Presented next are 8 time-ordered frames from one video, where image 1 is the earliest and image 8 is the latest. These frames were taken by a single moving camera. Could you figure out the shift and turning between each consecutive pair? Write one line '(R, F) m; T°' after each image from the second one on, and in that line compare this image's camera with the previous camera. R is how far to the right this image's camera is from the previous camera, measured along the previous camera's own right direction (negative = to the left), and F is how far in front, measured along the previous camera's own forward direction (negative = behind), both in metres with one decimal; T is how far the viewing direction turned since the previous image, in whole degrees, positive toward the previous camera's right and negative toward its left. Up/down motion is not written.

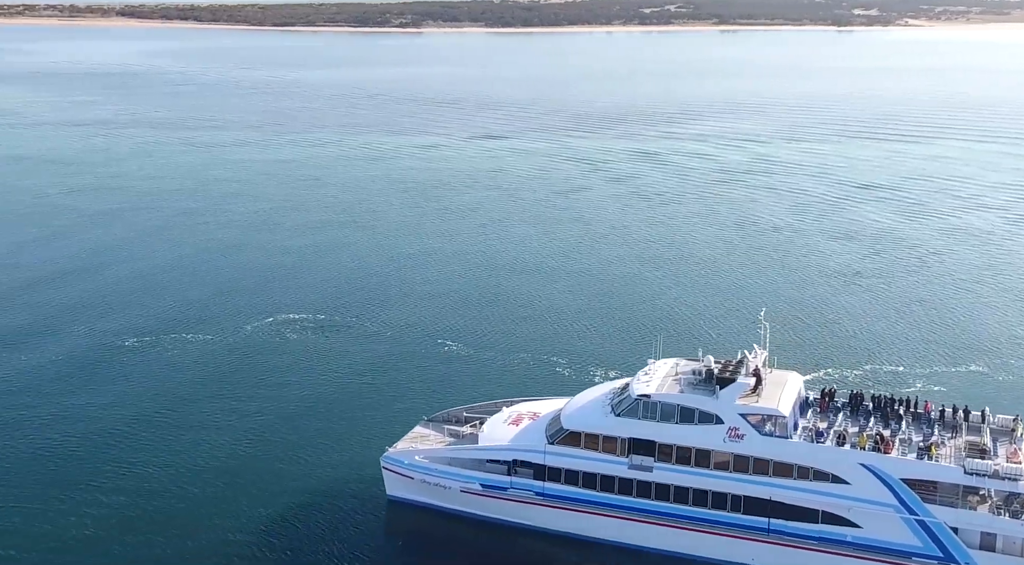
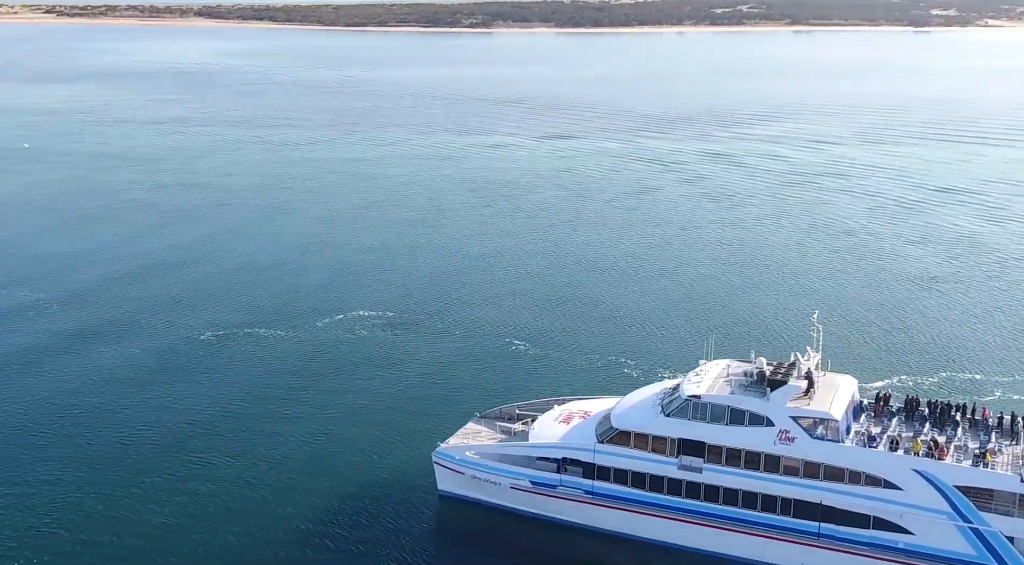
(+0.2, -0.1) m; -4°
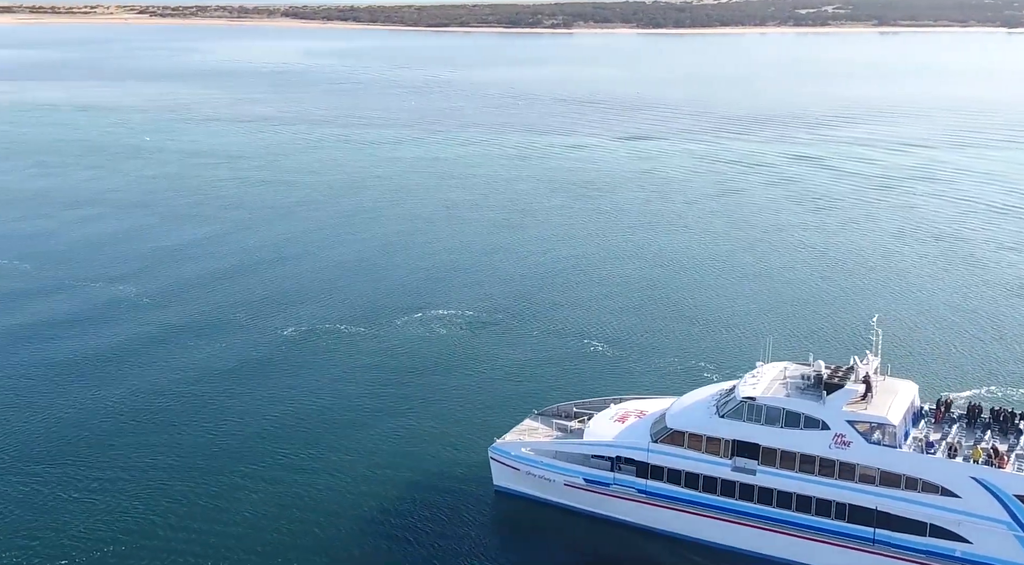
(+0.2, -0.2) m; -4°
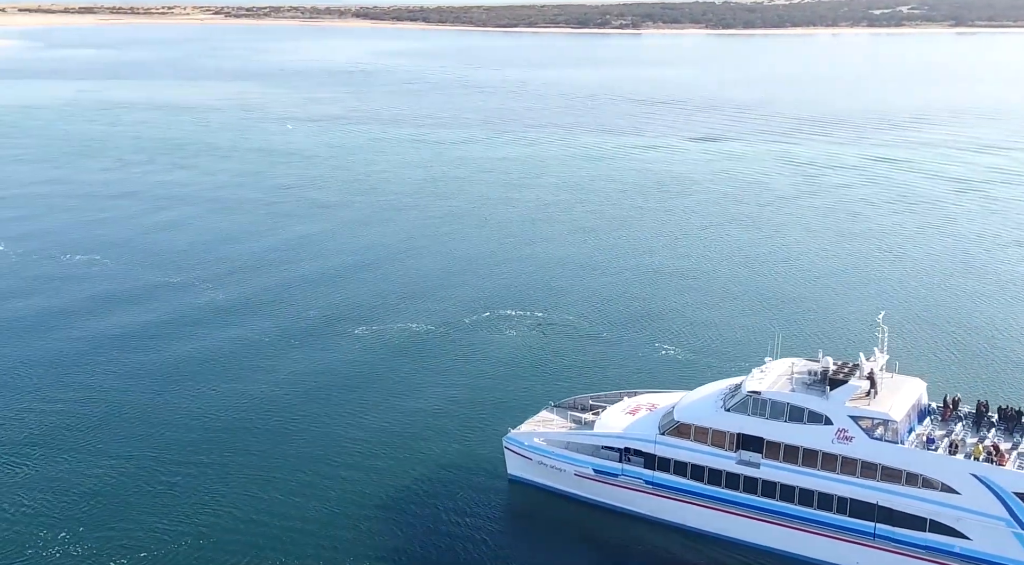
(+0.6, -0.5) m; -4°
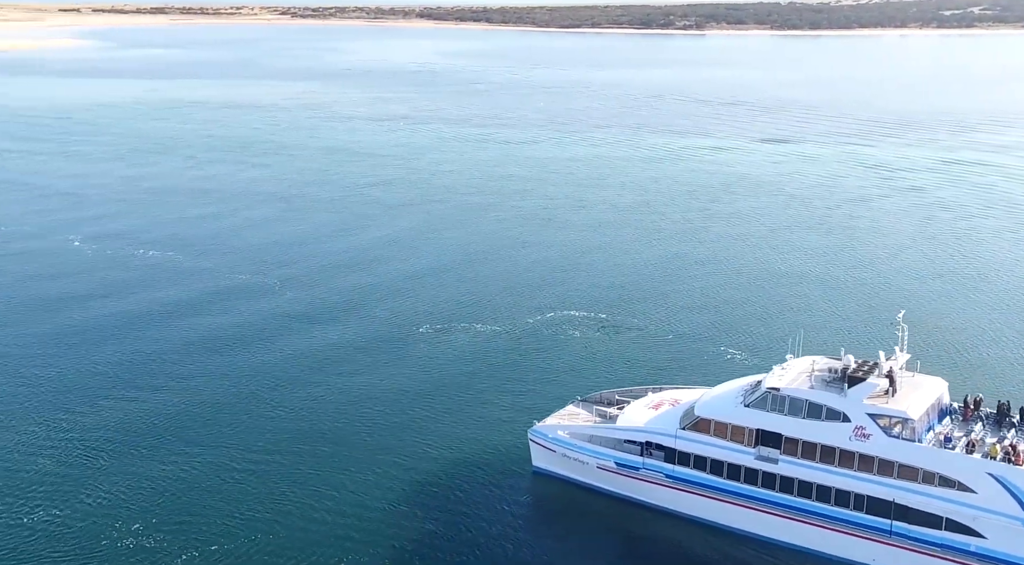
(+0.5, -0.3) m; -3°
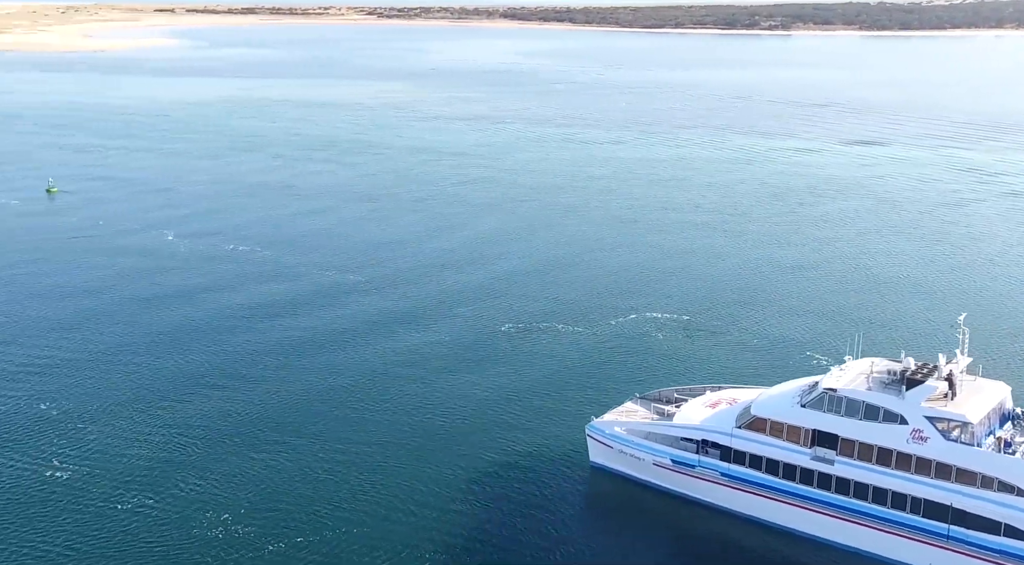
(+0.2, -0.5) m; -4°
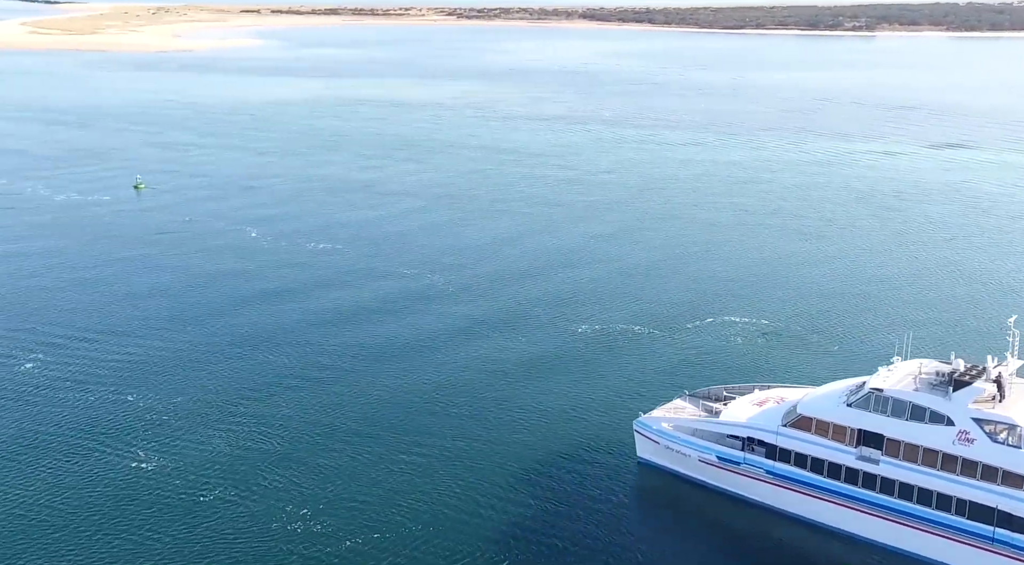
(+0.1, -0.3) m; -4°
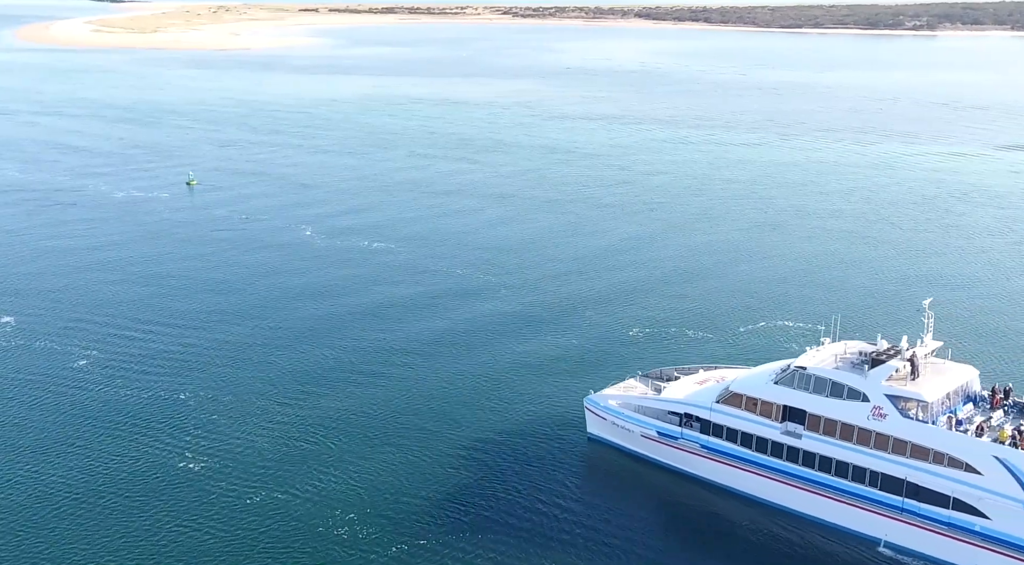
(0.0, +0.1) m; -3°
